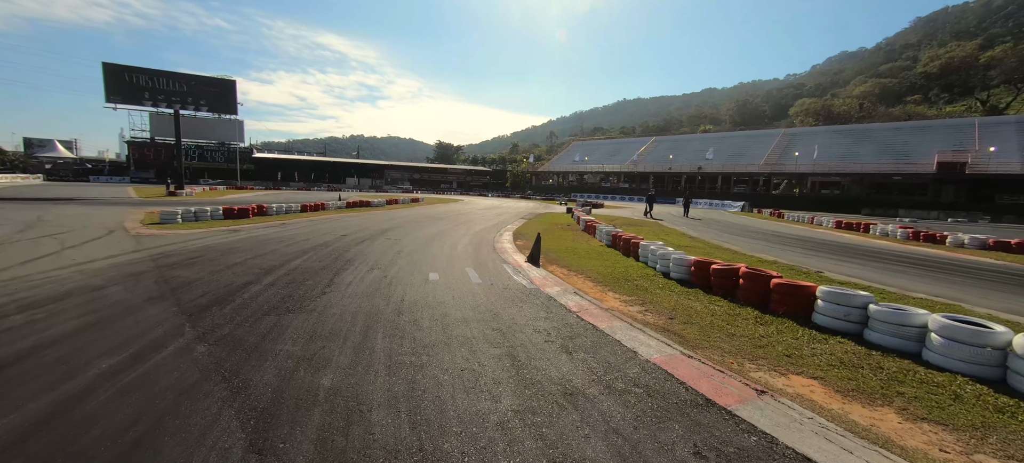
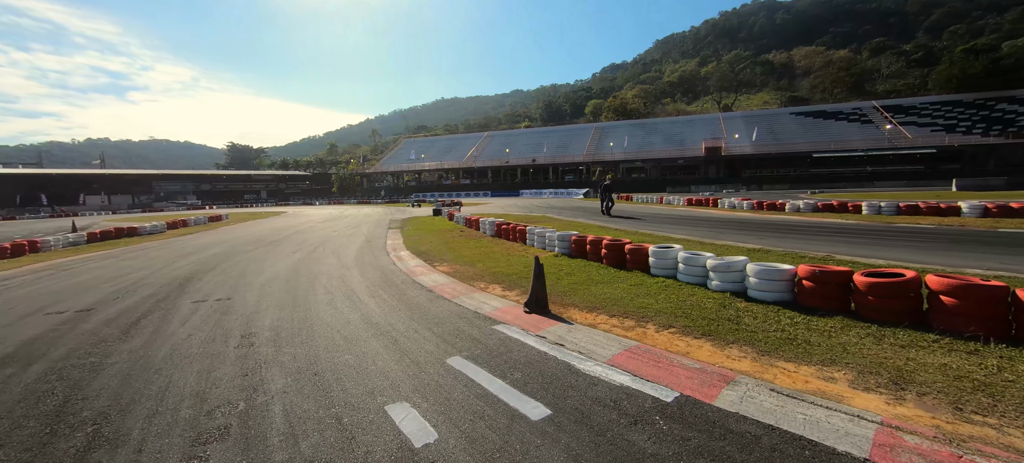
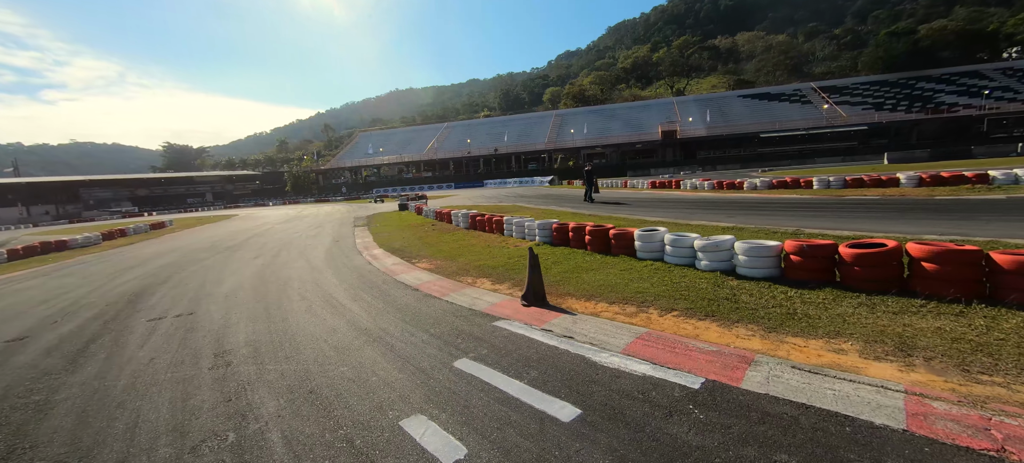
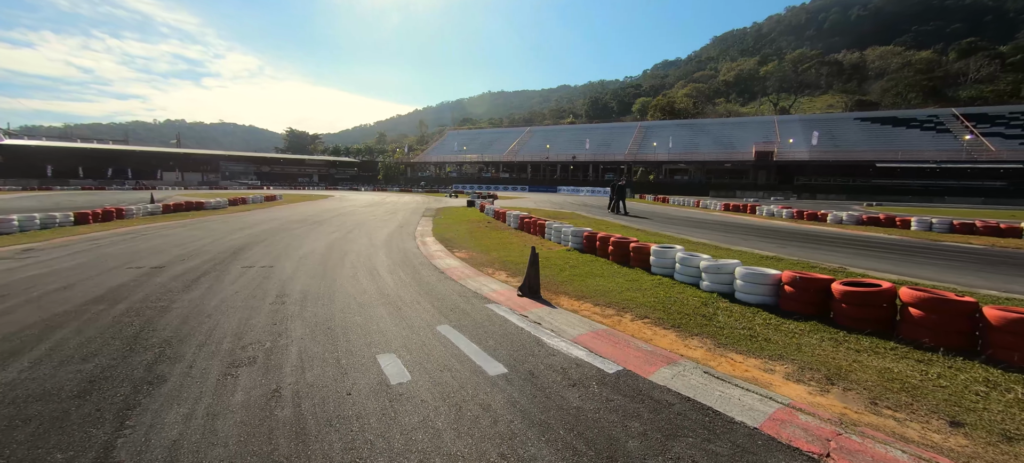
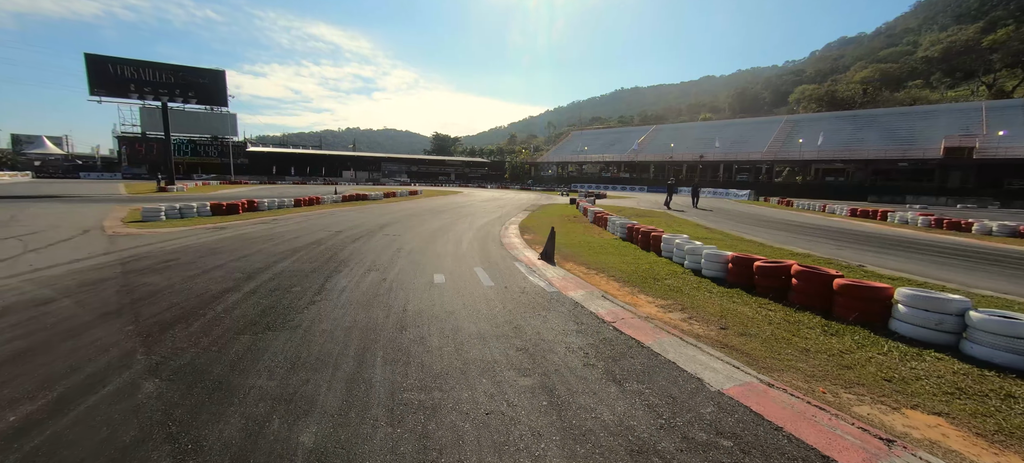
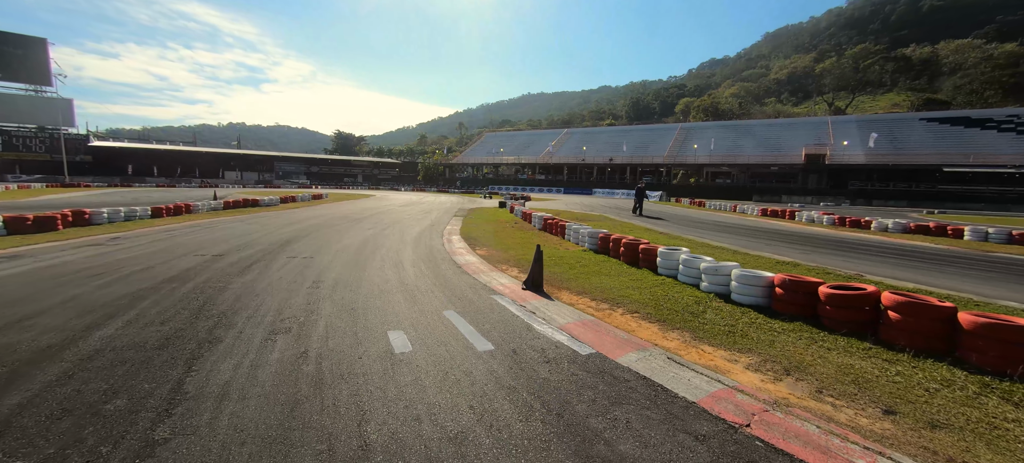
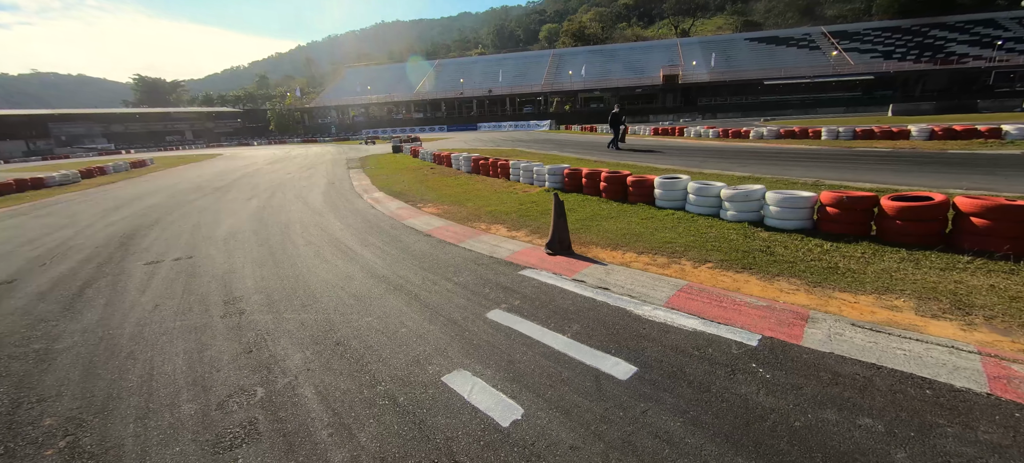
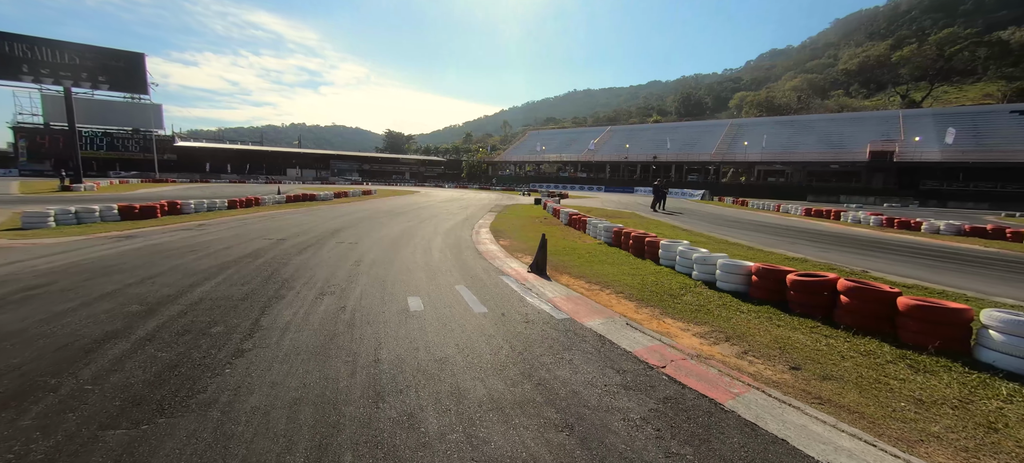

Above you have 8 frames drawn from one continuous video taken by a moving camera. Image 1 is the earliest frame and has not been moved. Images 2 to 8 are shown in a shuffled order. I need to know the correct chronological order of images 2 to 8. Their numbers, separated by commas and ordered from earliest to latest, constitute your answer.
5, 8, 6, 4, 2, 3, 7
